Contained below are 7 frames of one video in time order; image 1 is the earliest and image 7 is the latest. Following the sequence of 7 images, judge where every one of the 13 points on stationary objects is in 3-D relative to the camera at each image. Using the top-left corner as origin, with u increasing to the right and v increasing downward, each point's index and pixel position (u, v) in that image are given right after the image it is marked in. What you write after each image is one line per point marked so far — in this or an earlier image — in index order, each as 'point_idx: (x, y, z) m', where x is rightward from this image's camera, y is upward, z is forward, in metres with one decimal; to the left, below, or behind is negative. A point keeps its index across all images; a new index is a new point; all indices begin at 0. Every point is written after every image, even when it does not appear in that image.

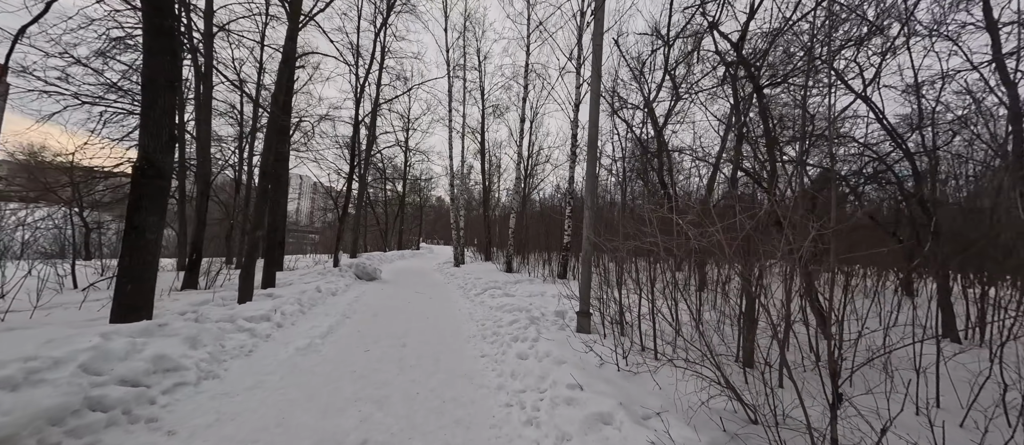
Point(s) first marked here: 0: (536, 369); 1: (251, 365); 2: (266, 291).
0: (+0.2, -1.5, +3.7) m
1: (-2.5, -1.3, +3.5) m
2: (-4.7, -1.3, +7.1) m
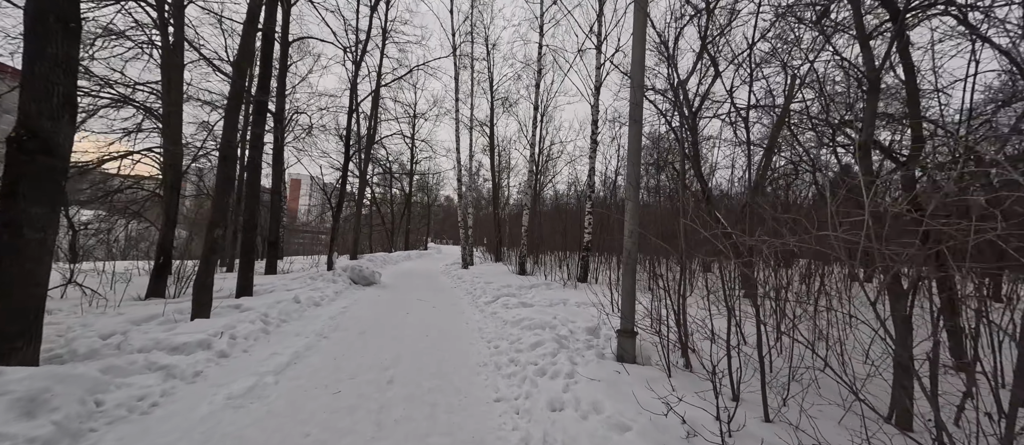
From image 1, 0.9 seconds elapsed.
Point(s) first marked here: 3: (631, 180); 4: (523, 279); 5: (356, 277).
0: (+0.4, -1.4, +2.4) m
1: (-2.3, -1.3, +2.2) m
2: (-4.4, -1.3, +5.9) m
3: (+1.5, +0.5, +4.6) m
4: (+0.3, -1.6, +10.8) m
5: (-4.0, -1.4, +9.5) m
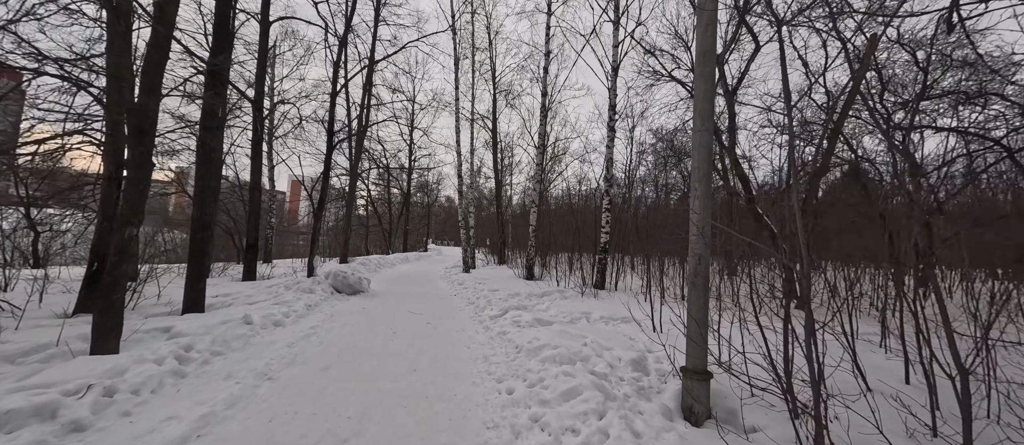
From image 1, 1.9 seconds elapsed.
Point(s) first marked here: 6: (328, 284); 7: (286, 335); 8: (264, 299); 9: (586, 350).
0: (+0.6, -1.3, +1.1) m
1: (-2.1, -1.2, +0.9) m
2: (-4.2, -1.2, +4.5) m
3: (+1.6, +0.6, +3.2) m
4: (+0.5, -1.6, +9.4) m
5: (-3.8, -1.4, +8.2) m
6: (-4.0, -1.3, +8.1) m
7: (-2.8, -1.4, +4.6) m
8: (-4.1, -1.3, +6.1) m
9: (+0.8, -1.4, +4.0) m
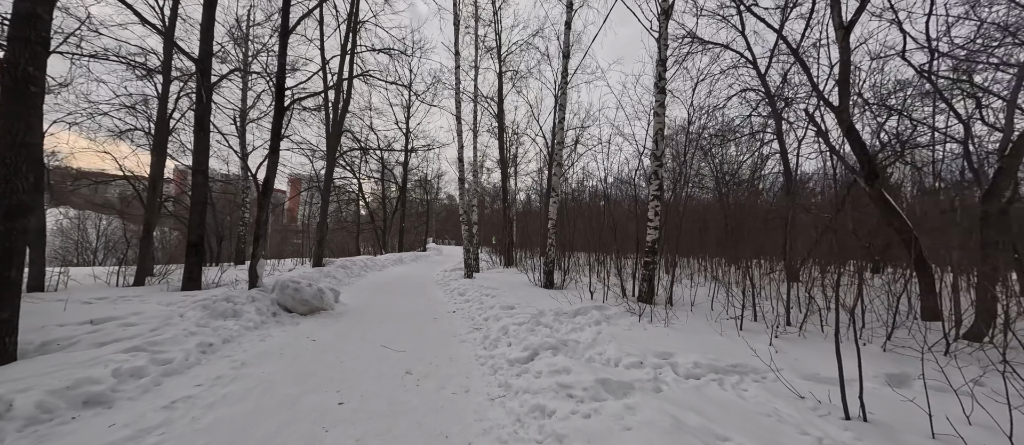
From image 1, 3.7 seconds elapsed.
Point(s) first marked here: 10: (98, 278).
0: (+0.9, -1.2, -1.4) m
1: (-1.8, -1.1, -1.6) m
2: (-3.9, -1.1, +2.1) m
3: (+2.0, +0.7, +0.7) m
4: (+0.9, -1.4, +6.9) m
5: (-3.4, -1.2, +5.7) m
6: (-3.7, -1.2, +5.7) m
7: (-2.4, -1.2, +2.1) m
8: (-3.8, -1.1, +3.7) m
9: (+1.1, -1.2, +1.5) m
10: (-10.4, -1.4, +9.3) m
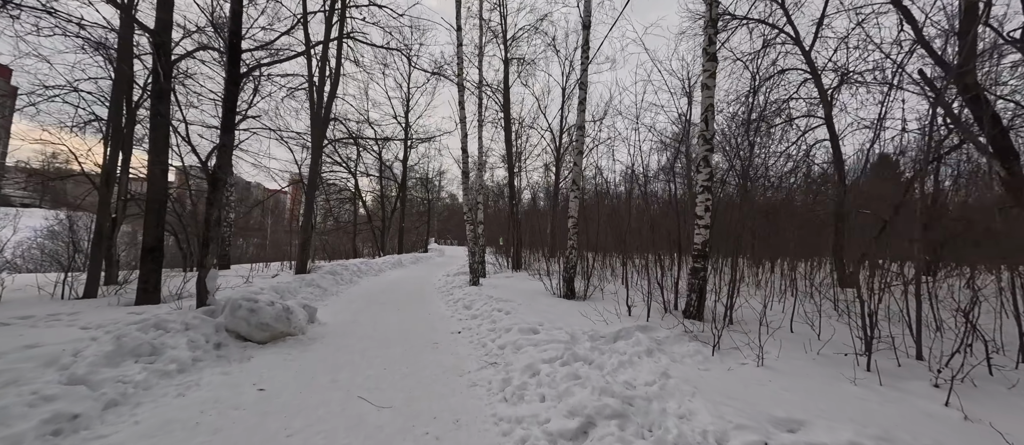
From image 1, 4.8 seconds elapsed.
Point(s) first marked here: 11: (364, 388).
0: (+1.2, -1.2, -2.8) m
1: (-1.5, -1.1, -3.0) m
2: (-3.6, -1.1, +0.7) m
3: (+2.2, +0.8, -0.7) m
4: (+1.2, -1.4, +5.5) m
5: (-3.1, -1.2, +4.3) m
6: (-3.4, -1.2, +4.3) m
7: (-2.2, -1.2, +0.7) m
8: (-3.5, -1.1, +2.3) m
9: (+1.4, -1.2, +0.1) m
10: (-10.1, -1.4, +8.0) m
11: (-1.4, -1.5, +3.5) m
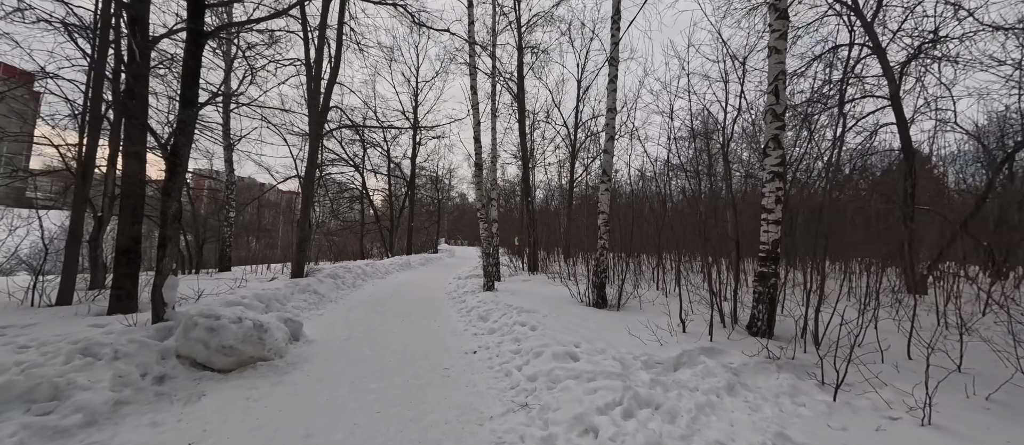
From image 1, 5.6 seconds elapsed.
0: (+1.3, -1.1, -3.9) m
1: (-1.4, -1.0, -4.0) m
2: (-3.4, -1.0, -0.3) m
3: (+2.4, +0.8, -1.8) m
4: (+1.5, -1.3, +4.4) m
5: (-2.8, -1.2, +3.4) m
6: (-3.1, -1.1, +3.3) m
7: (-2.0, -1.2, -0.3) m
8: (-3.2, -1.1, +1.3) m
9: (+1.6, -1.1, -1.0) m
10: (-9.7, -1.4, +7.2) m
11: (-1.1, -1.5, +2.5) m
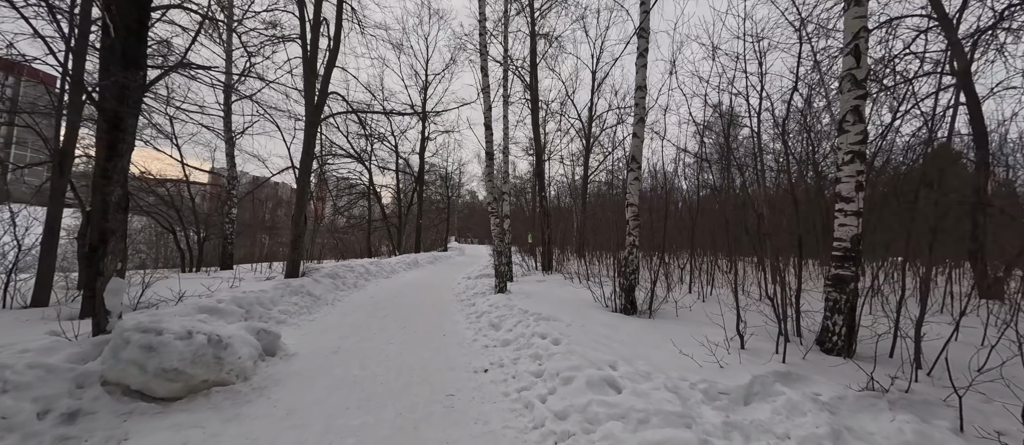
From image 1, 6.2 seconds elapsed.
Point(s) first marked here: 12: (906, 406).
0: (+1.3, -1.1, -4.8) m
1: (-1.4, -1.0, -4.8) m
2: (-3.3, -0.9, -1.0) m
3: (+2.4, +0.9, -2.7) m
4: (+1.7, -1.3, +3.6) m
5: (-2.7, -1.1, +2.6) m
6: (-2.9, -1.0, +2.6) m
7: (-1.9, -1.1, -1.1) m
8: (-3.1, -1.0, +0.6) m
9: (+1.6, -1.1, -1.9) m
10: (-9.4, -1.3, +6.6) m
11: (-1.0, -1.4, +1.7) m
12: (+2.8, -1.3, +2.6) m
